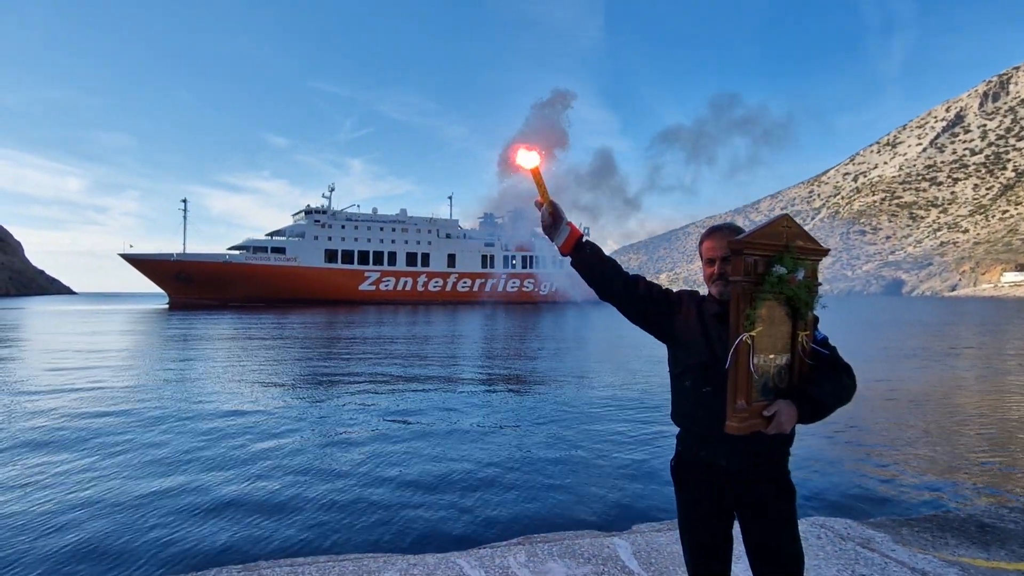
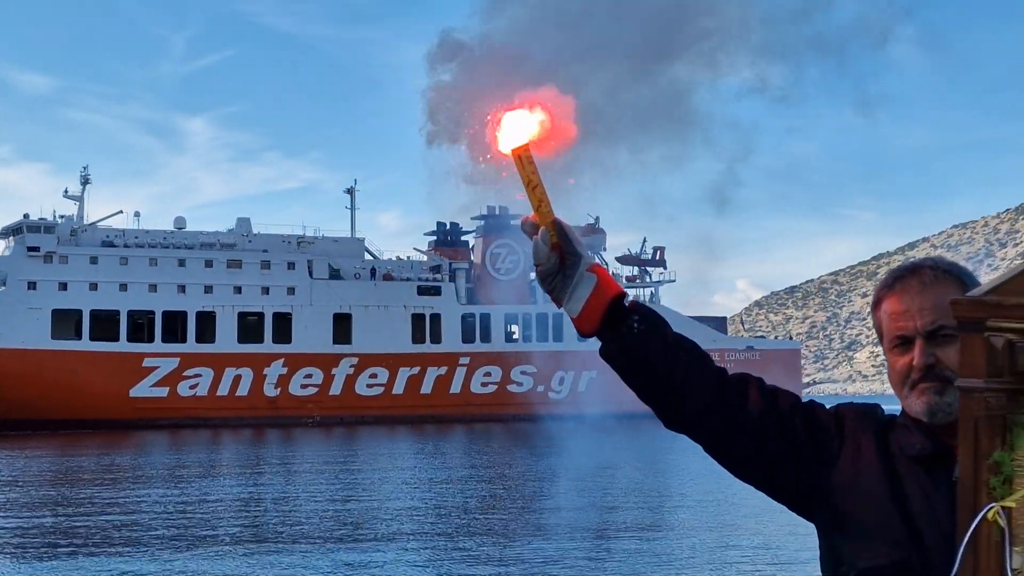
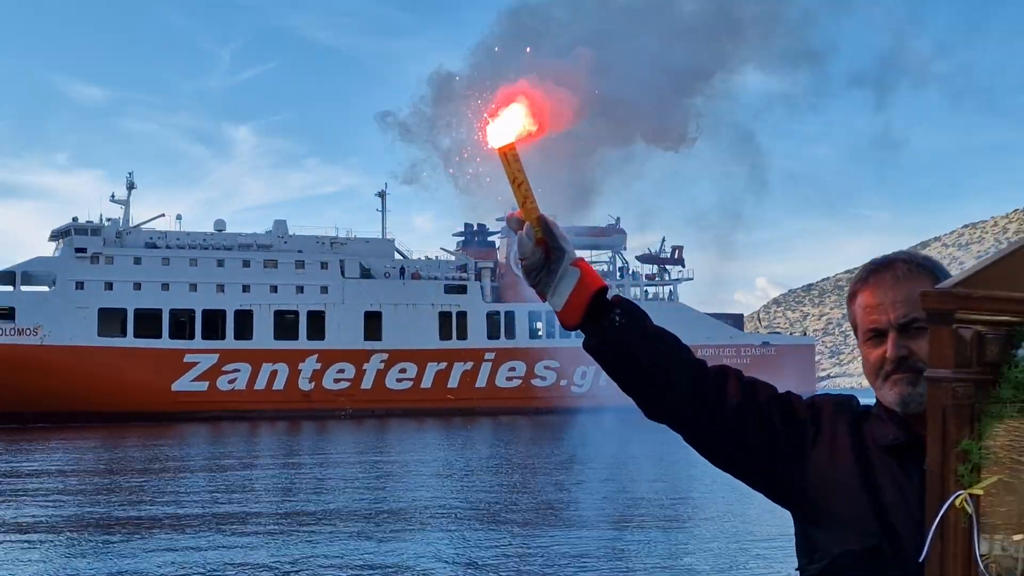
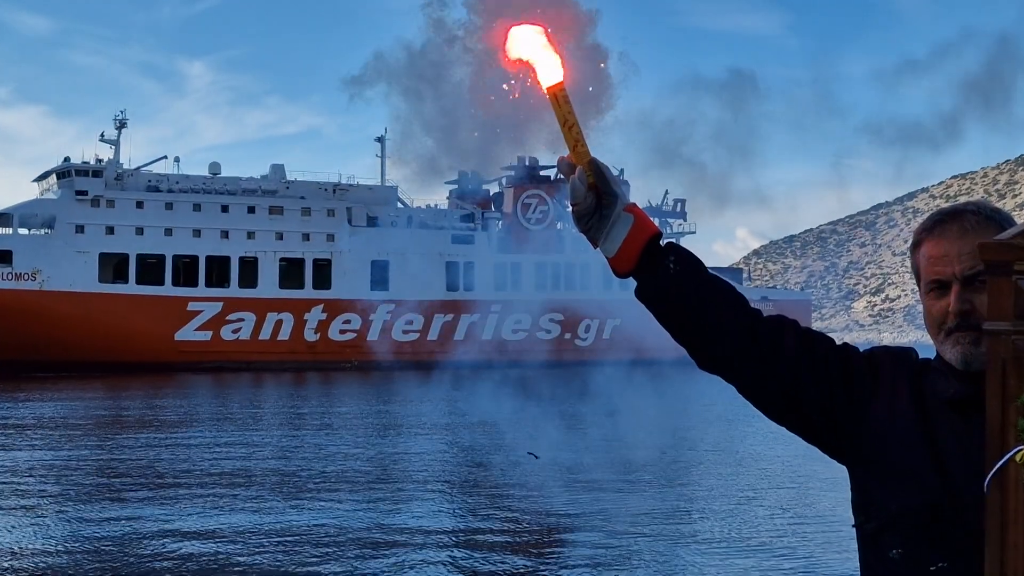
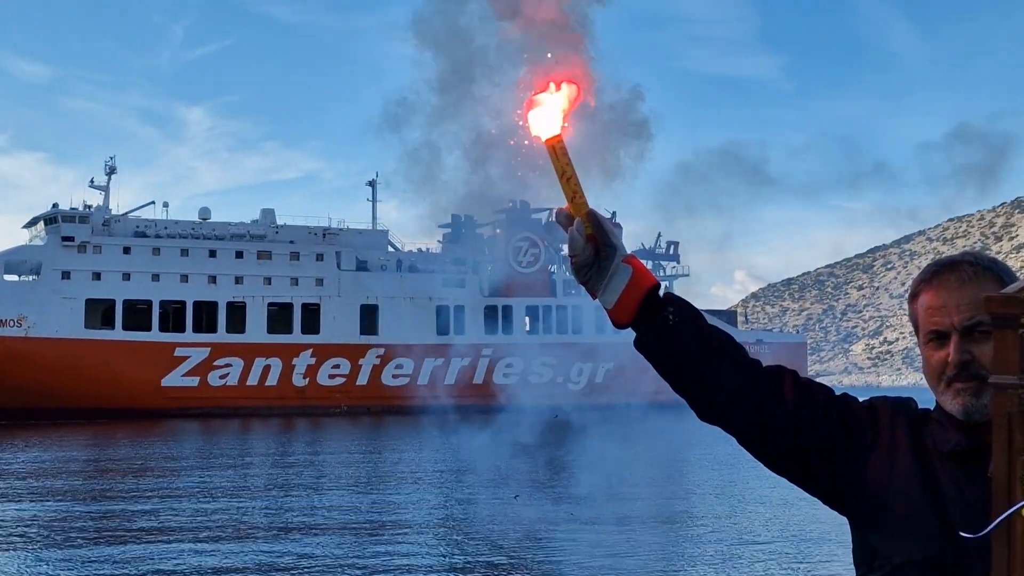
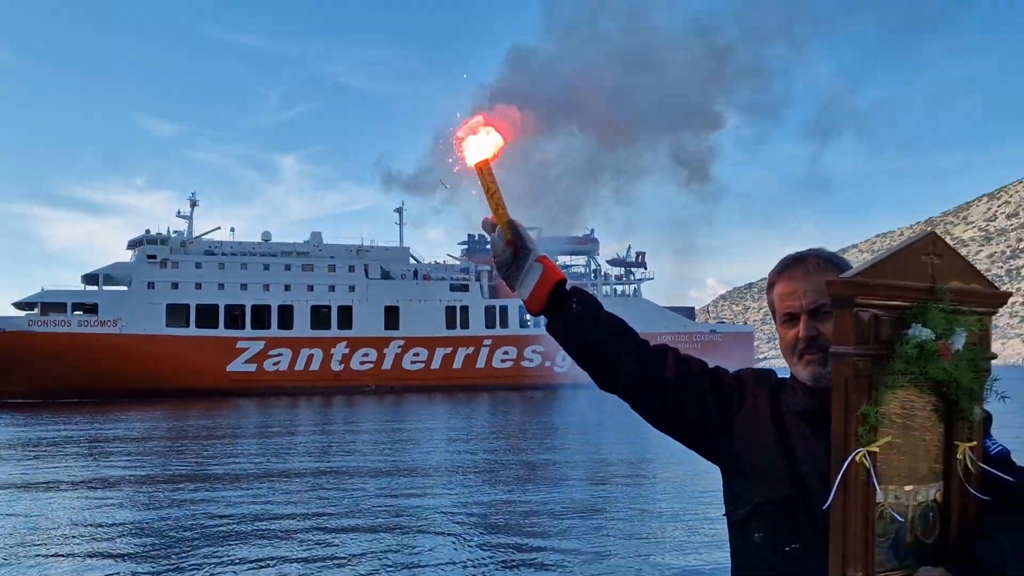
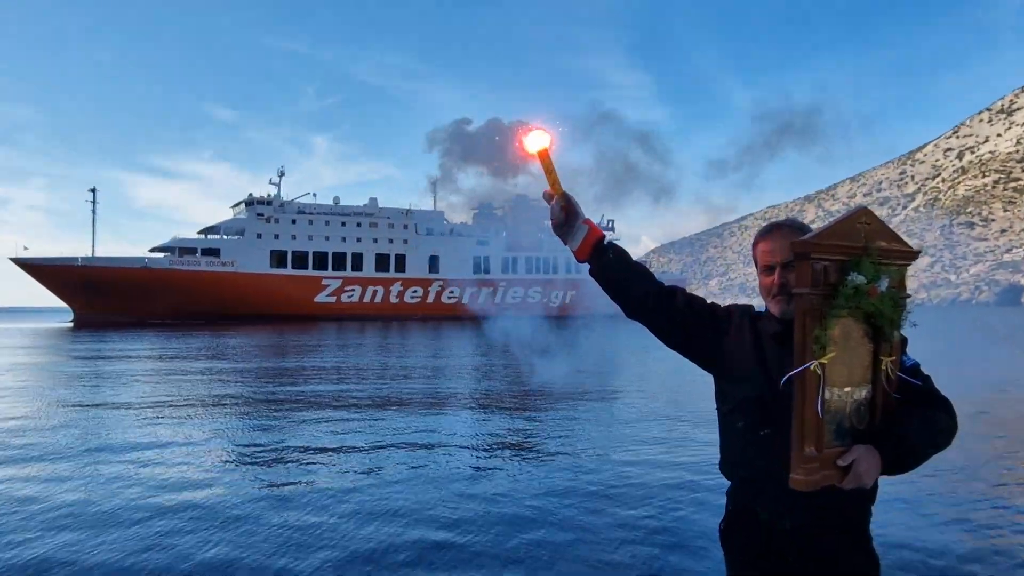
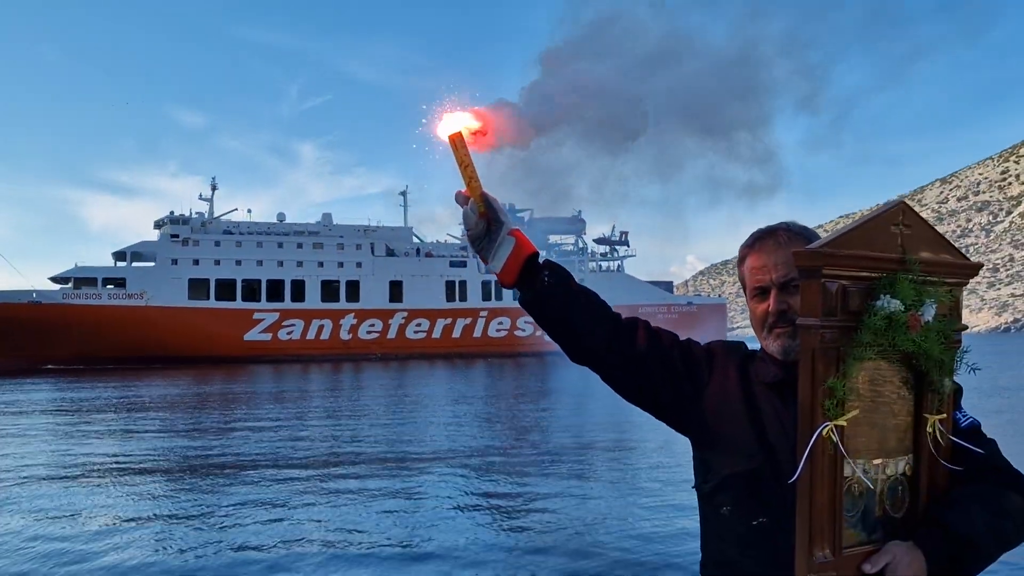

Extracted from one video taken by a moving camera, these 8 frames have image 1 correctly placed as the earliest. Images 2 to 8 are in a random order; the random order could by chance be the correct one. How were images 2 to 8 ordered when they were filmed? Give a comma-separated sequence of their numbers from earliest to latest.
7, 4, 5, 2, 3, 6, 8
